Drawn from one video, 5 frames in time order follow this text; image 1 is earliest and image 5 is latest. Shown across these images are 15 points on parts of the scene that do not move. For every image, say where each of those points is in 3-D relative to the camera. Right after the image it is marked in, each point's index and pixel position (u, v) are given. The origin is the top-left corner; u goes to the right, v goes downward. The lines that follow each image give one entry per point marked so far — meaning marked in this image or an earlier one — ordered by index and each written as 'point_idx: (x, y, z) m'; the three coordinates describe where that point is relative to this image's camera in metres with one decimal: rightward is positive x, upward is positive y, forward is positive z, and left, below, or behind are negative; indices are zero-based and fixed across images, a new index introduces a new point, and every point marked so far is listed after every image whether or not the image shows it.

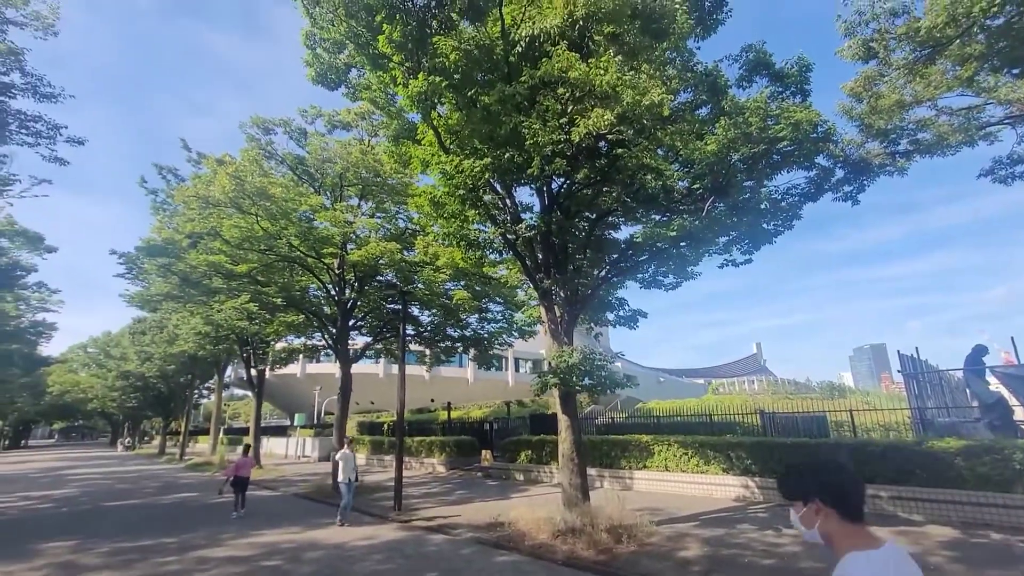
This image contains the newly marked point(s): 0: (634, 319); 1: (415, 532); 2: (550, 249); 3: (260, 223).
0: (+3.2, -0.8, +12.3) m
1: (-2.4, -5.8, +11.6) m
2: (+0.9, +1.0, +11.7) m
3: (-8.5, +2.2, +16.4) m
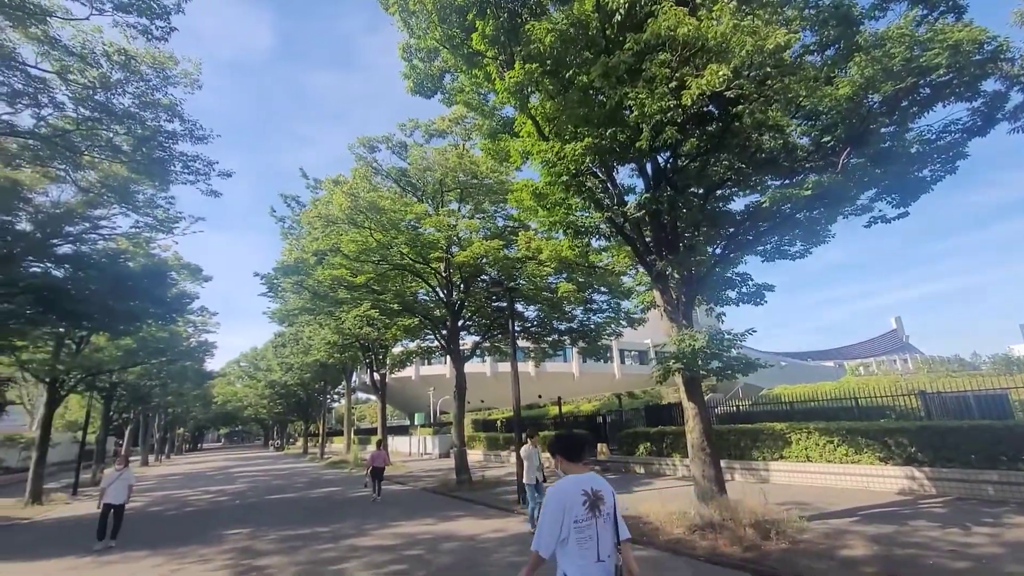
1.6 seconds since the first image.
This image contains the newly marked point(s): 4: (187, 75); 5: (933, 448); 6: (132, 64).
0: (+5.8, -0.2, +11.3) m
1: (+0.7, -5.7, +11.6) m
2: (+3.4, +1.4, +11.1) m
3: (-5.0, +1.9, +17.6) m
4: (-7.6, +5.0, +11.2) m
5: (+10.6, -4.0, +12.2) m
6: (-8.2, +4.8, +10.4) m
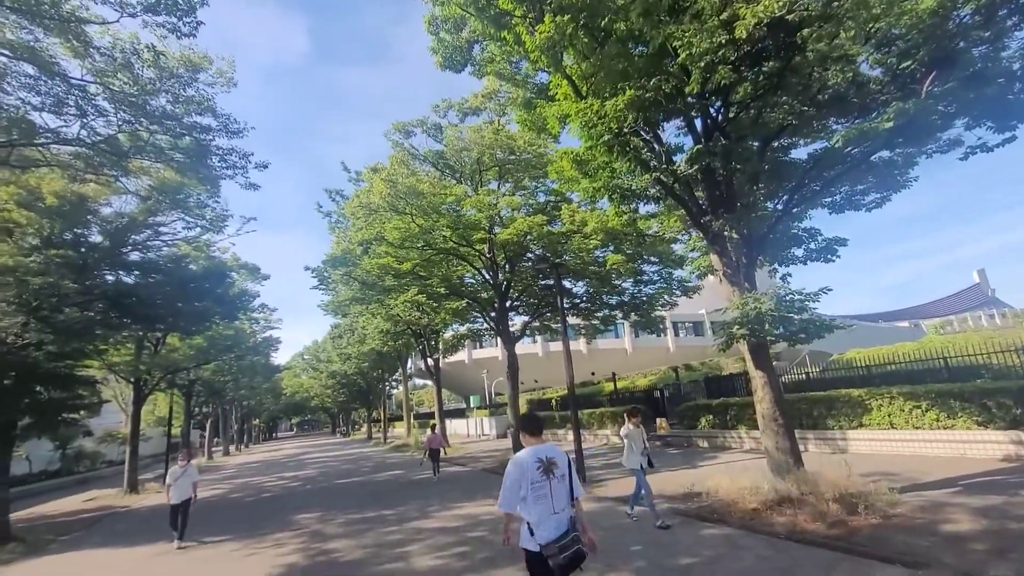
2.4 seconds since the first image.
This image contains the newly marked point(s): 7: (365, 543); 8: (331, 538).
0: (+6.8, +0.8, +10.3) m
1: (+2.2, -5.0, +11.3) m
2: (+4.3, +2.2, +10.3) m
3: (-3.5, +2.4, +17.6) m
4: (-6.9, +5.0, +11.4) m
5: (+11.9, -2.7, +10.8) m
6: (-7.5, +4.8, +10.6) m
7: (-2.9, -5.0, +9.4) m
8: (-3.8, -5.2, +10.1) m
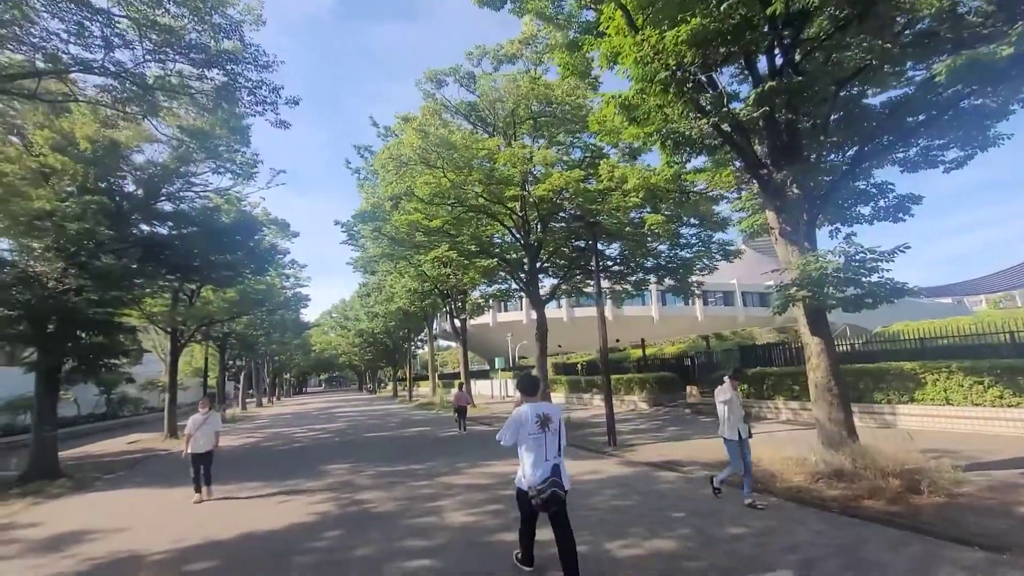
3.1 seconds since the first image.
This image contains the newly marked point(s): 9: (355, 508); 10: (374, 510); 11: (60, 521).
0: (+7.6, +1.5, +9.3) m
1: (+2.9, -4.1, +11.0) m
2: (+5.1, +2.9, +9.4) m
3: (-2.3, +4.0, +17.0) m
4: (-5.9, +6.2, +10.8) m
5: (+12.7, -2.1, +9.9) m
6: (-6.6, +6.0, +10.1) m
7: (-2.2, -4.0, +9.4) m
8: (-3.1, -4.2, +10.1) m
9: (-2.8, -4.0, +8.7) m
10: (-2.4, -3.9, +8.5) m
11: (-8.8, -4.5, +9.4) m
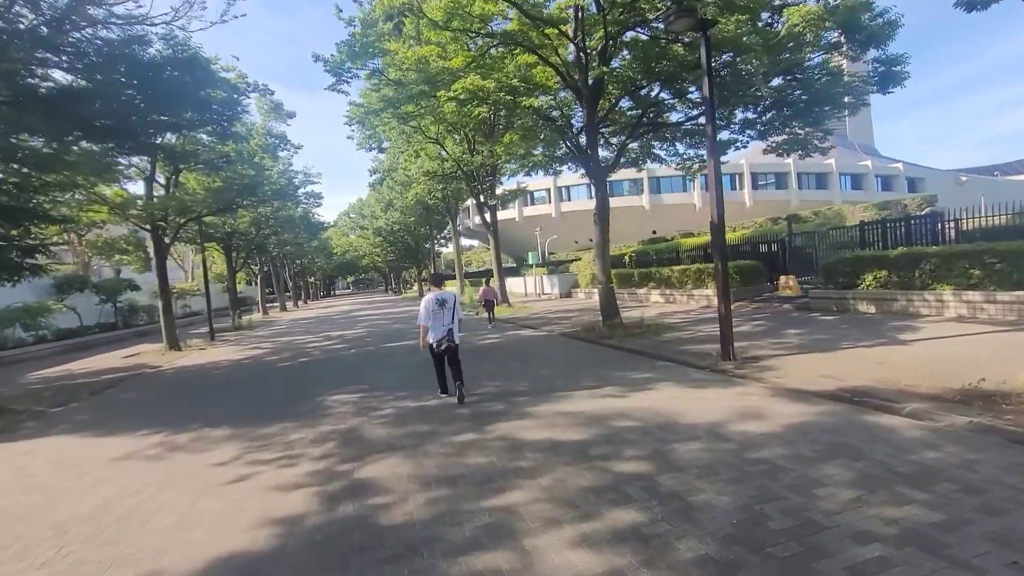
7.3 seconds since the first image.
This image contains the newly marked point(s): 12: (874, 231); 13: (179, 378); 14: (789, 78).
0: (+8.7, +3.6, +3.7) m
1: (+4.3, -1.6, +6.7) m
2: (+6.1, +5.0, +3.6) m
3: (-1.0, +7.4, +11.1) m
4: (-4.9, +8.2, +4.8) m
5: (+13.9, +0.4, +4.7) m
6: (-5.6, +7.8, +4.2) m
7: (-0.9, -2.0, +5.3) m
8: (-1.8, -2.1, +6.1) m
9: (-1.6, -2.1, +4.7) m
10: (-1.2, -2.1, +4.5) m
11: (-7.5, -2.7, +5.8) m
12: (+12.8, +2.0, +17.1) m
13: (-9.7, -2.6, +14.1) m
14: (+7.6, +5.8, +13.3) m
